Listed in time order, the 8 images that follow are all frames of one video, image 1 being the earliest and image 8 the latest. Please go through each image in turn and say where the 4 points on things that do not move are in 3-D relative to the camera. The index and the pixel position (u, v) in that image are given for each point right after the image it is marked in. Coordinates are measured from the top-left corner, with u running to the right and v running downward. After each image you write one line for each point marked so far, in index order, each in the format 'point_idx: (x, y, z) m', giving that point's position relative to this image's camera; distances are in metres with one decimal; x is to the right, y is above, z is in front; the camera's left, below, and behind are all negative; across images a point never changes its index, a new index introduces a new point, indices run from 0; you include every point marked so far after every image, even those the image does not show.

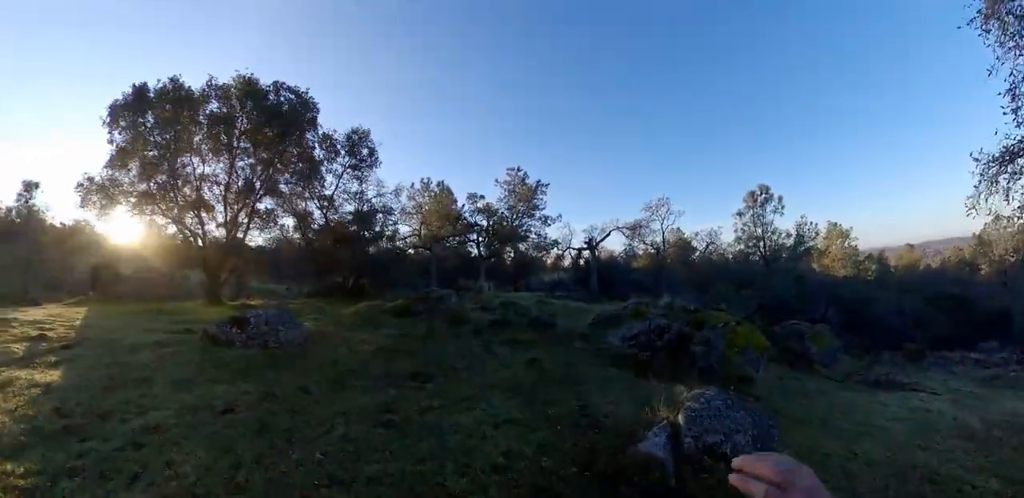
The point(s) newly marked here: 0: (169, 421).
0: (-5.3, -2.6, +12.2) m
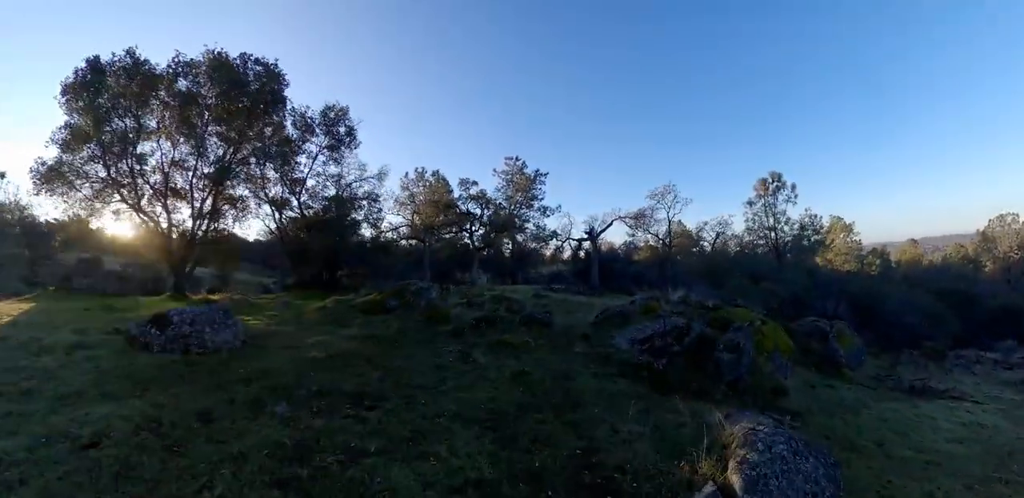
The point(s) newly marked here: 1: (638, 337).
0: (-5.6, -2.4, +8.8) m
1: (+2.7, -1.8, +16.5) m
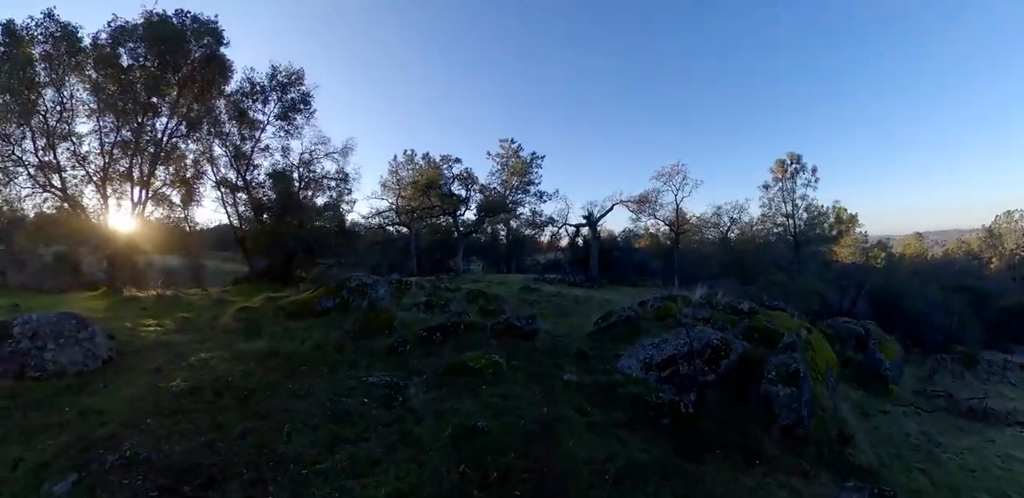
0: (-6.1, -2.2, +4.1) m
1: (+2.2, -1.6, +11.8) m
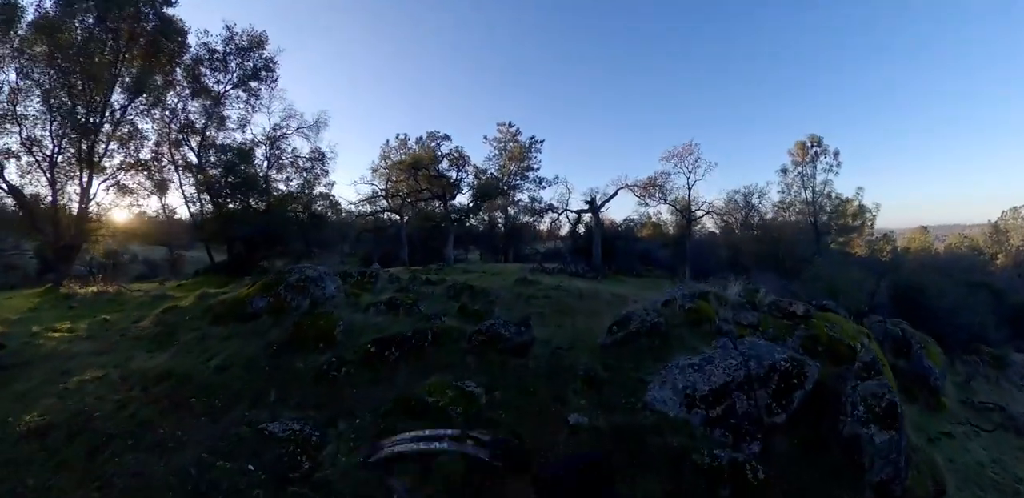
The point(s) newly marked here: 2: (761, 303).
0: (-6.3, -2.1, +0.7) m
1: (+2.0, -1.4, +8.4) m
2: (+4.1, -0.9, +12.9) m
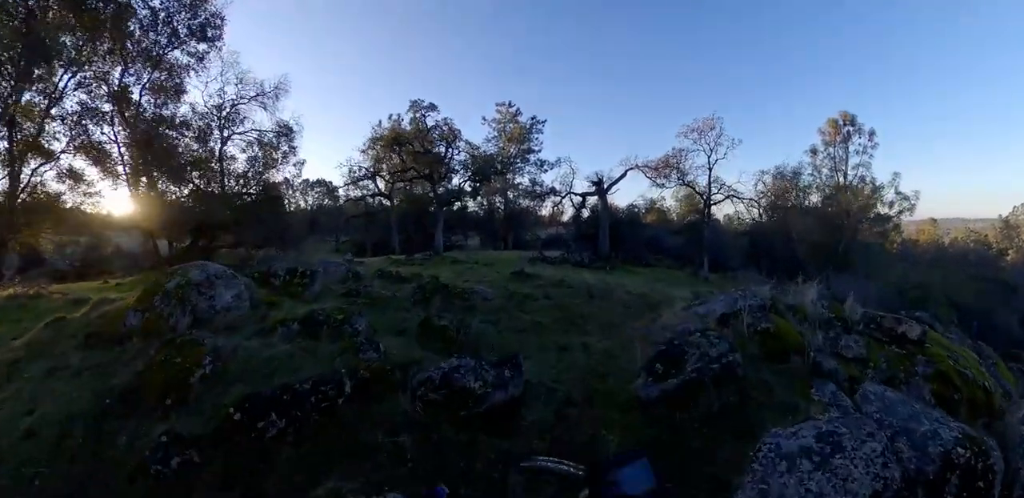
0: (-6.5, -2.1, -3.2) m
1: (+1.8, -1.3, +4.5) m
2: (+3.9, -0.8, +9.0) m
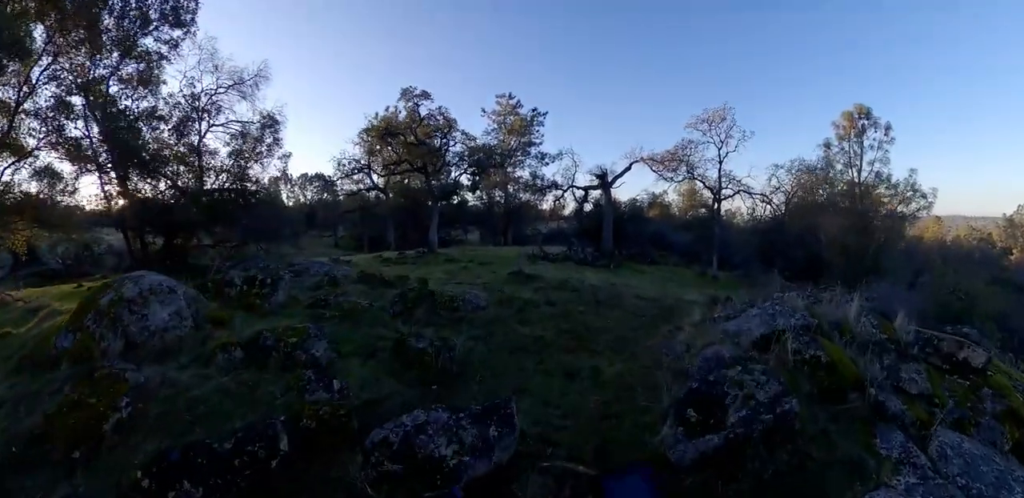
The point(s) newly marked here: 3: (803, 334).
0: (-6.5, -2.3, -4.7) m
1: (+1.8, -1.5, +3.0) m
2: (+3.9, -0.9, +7.5) m
3: (+2.5, -0.8, +6.9) m
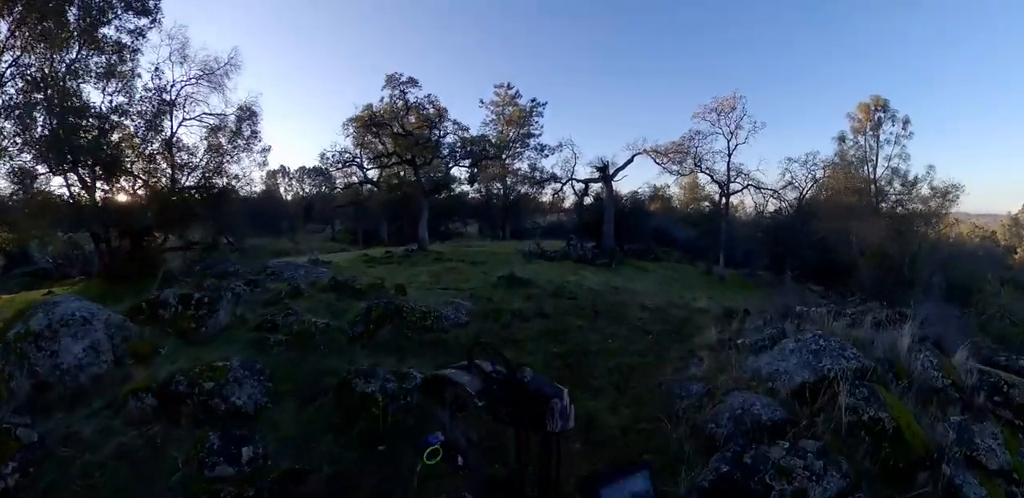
0: (-6.8, -2.6, -6.3) m
1: (+1.6, -1.7, +1.3) m
2: (+3.7, -1.0, +5.8) m
3: (+2.3, -1.0, +5.2) m
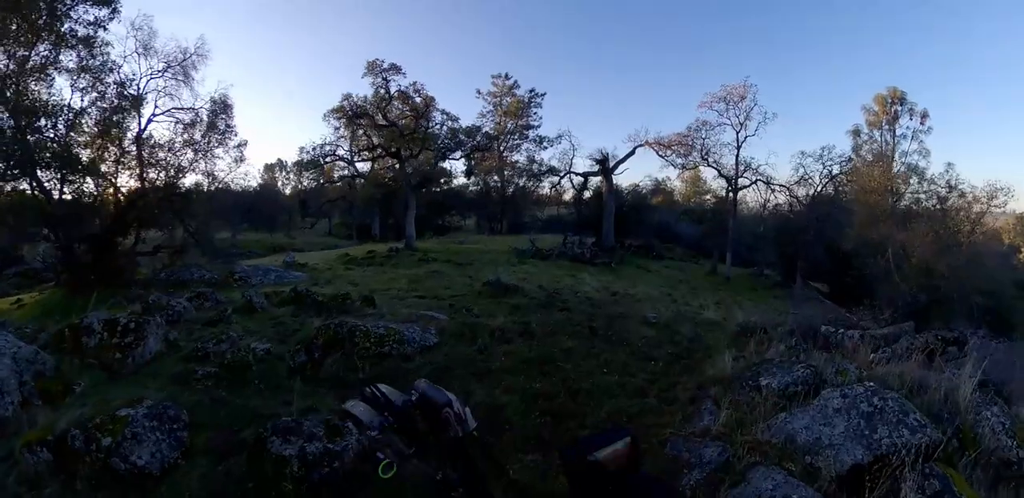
0: (-7.1, -2.8, -8.0) m
1: (+1.3, -1.9, -0.3) m
2: (+3.4, -1.2, +4.1) m
3: (+2.0, -1.1, +3.5) m
